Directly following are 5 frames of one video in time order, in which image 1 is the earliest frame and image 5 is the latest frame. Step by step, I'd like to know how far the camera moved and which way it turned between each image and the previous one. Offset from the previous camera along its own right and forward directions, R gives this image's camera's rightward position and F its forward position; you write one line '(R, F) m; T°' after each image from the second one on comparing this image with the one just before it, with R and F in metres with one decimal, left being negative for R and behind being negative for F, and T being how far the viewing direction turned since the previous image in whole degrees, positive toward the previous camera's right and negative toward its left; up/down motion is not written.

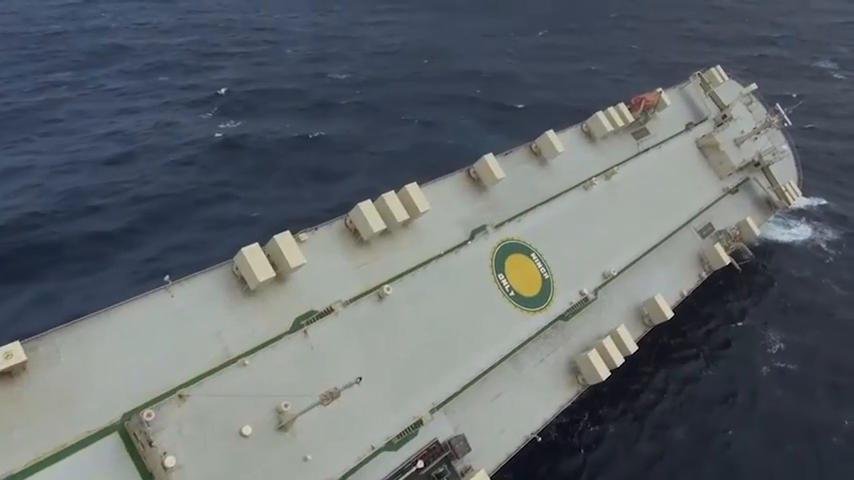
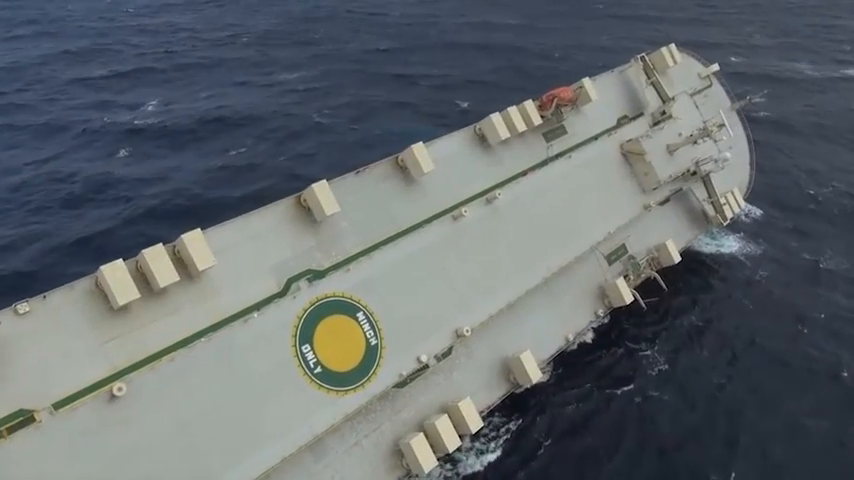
(+9.7, +5.7) m; 0°
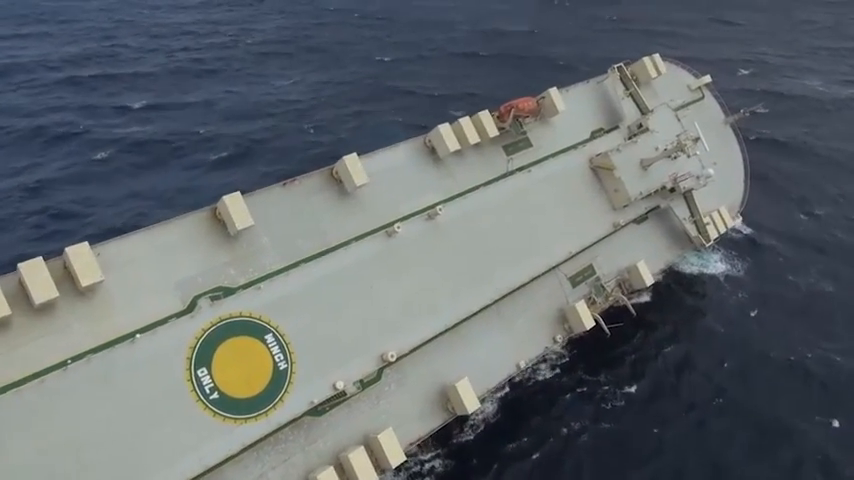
(+4.6, +2.1) m; -2°
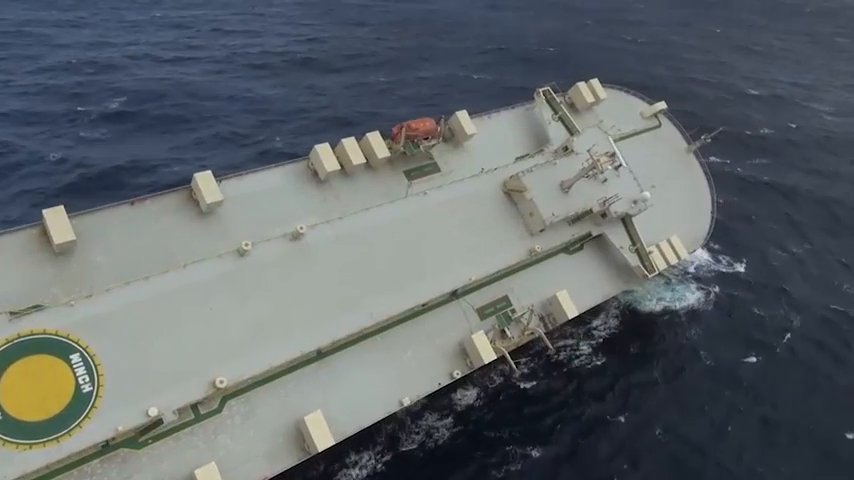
(+9.1, +2.2) m; -4°
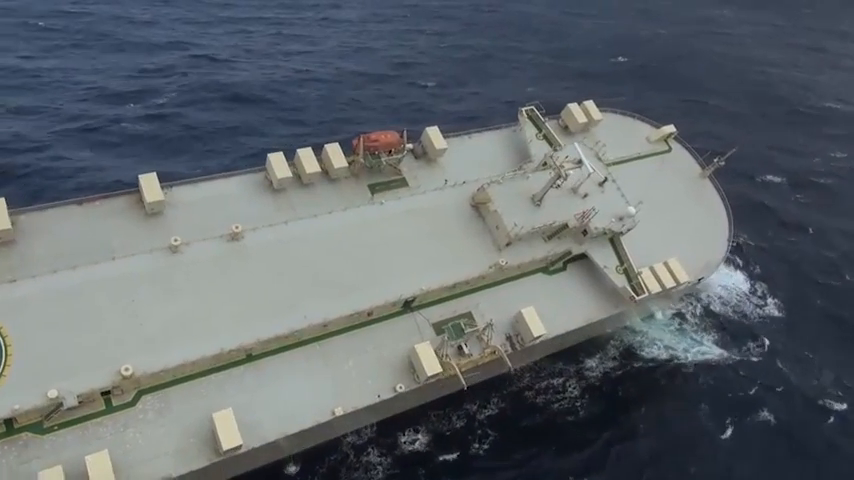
(+7.3, +1.2) m; -7°
